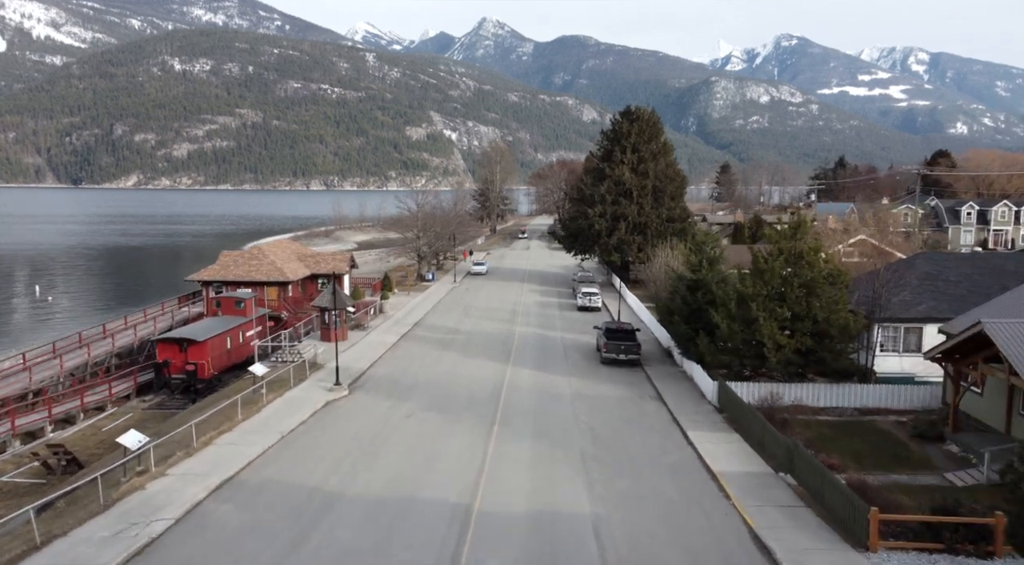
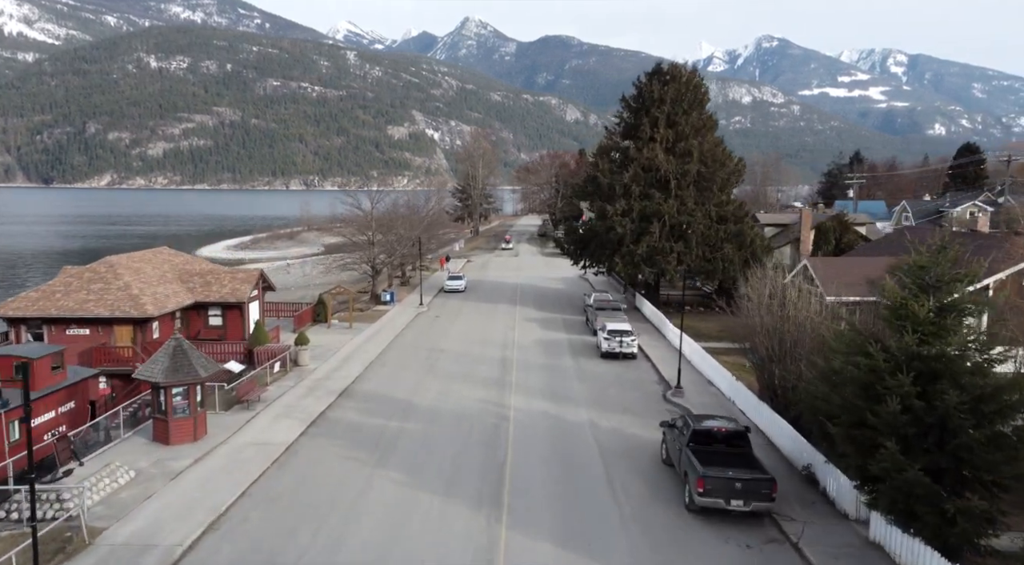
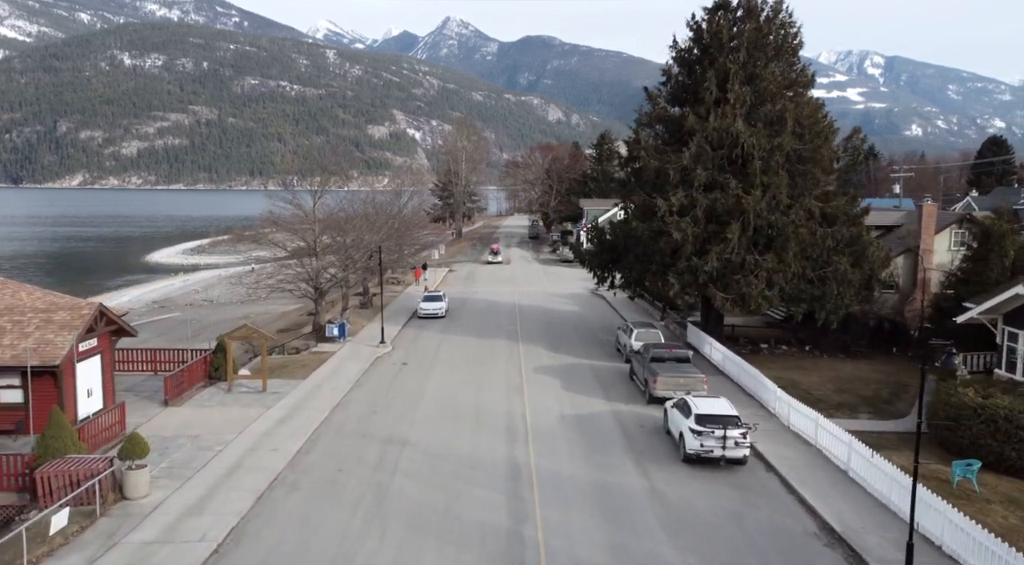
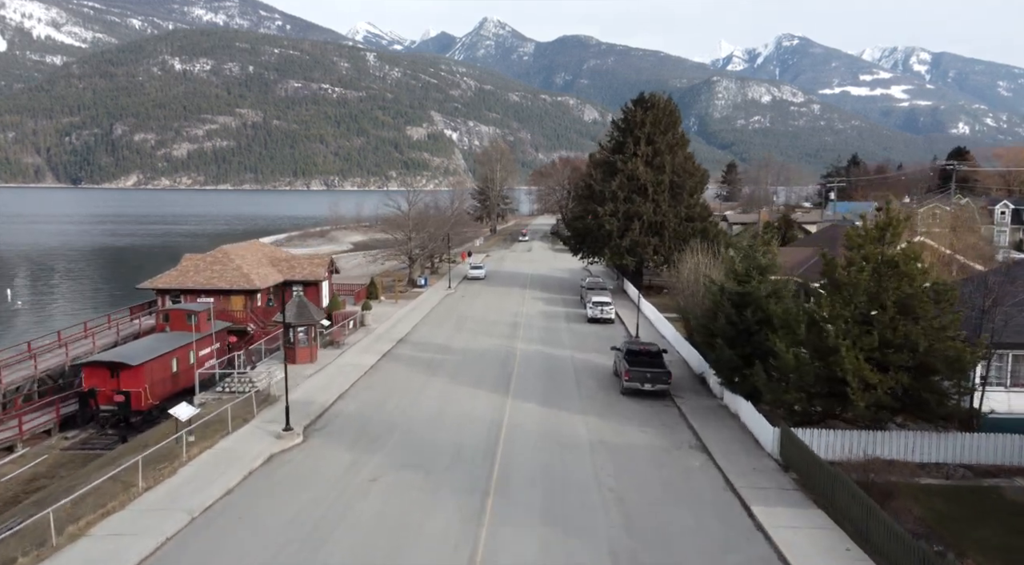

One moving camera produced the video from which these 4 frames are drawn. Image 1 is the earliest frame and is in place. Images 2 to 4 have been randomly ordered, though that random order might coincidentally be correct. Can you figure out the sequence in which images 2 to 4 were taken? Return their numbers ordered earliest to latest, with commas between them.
4, 2, 3
